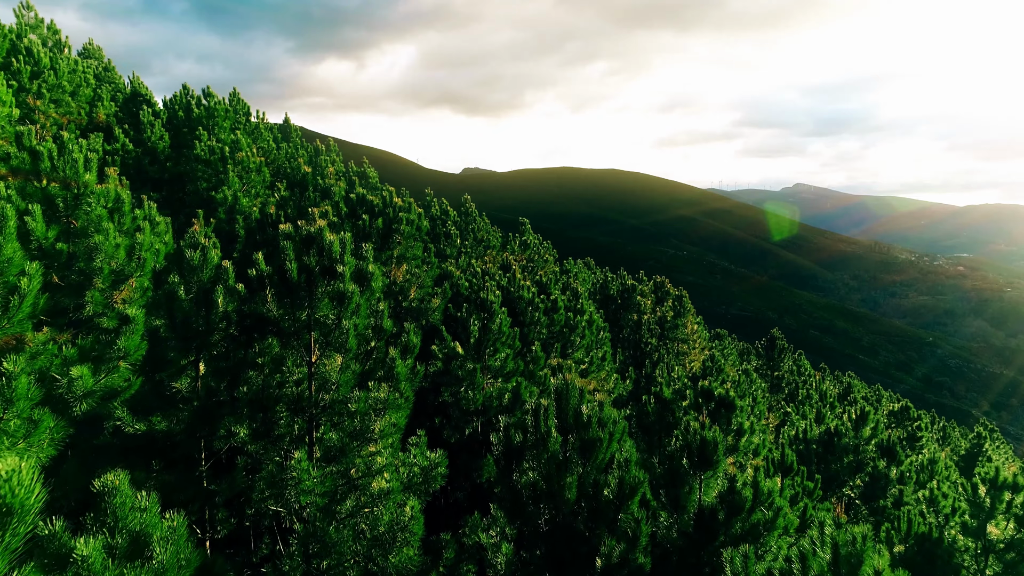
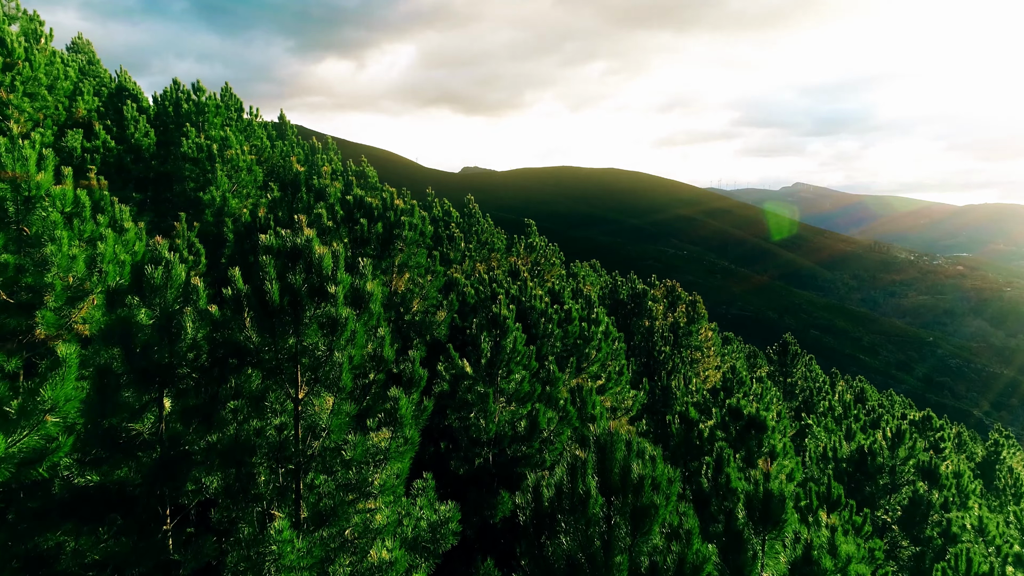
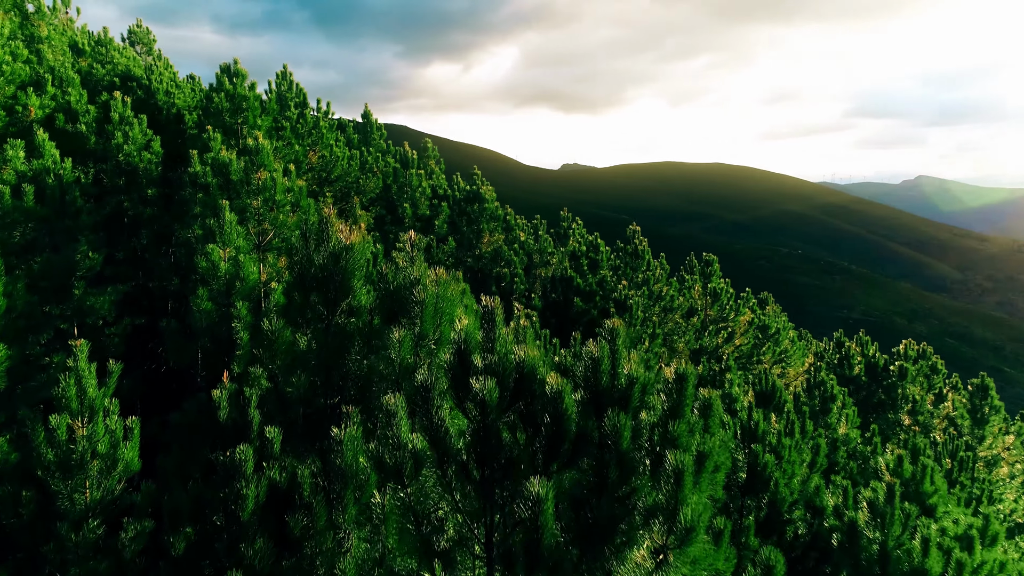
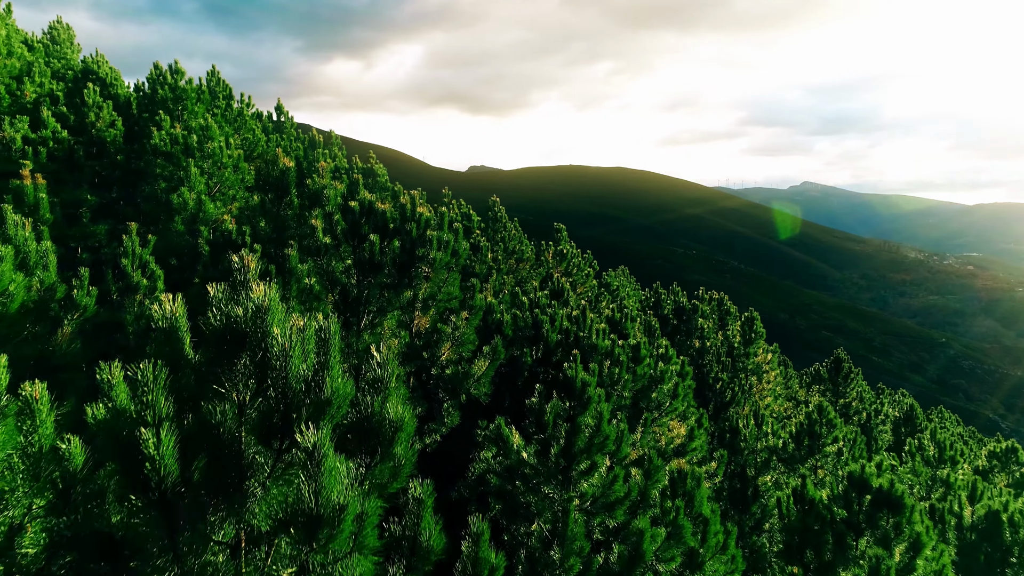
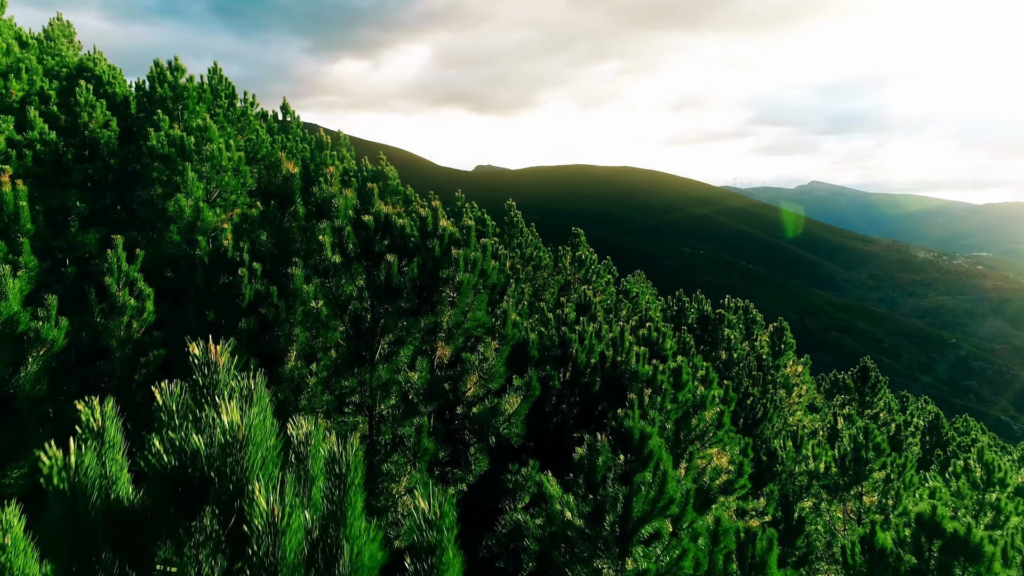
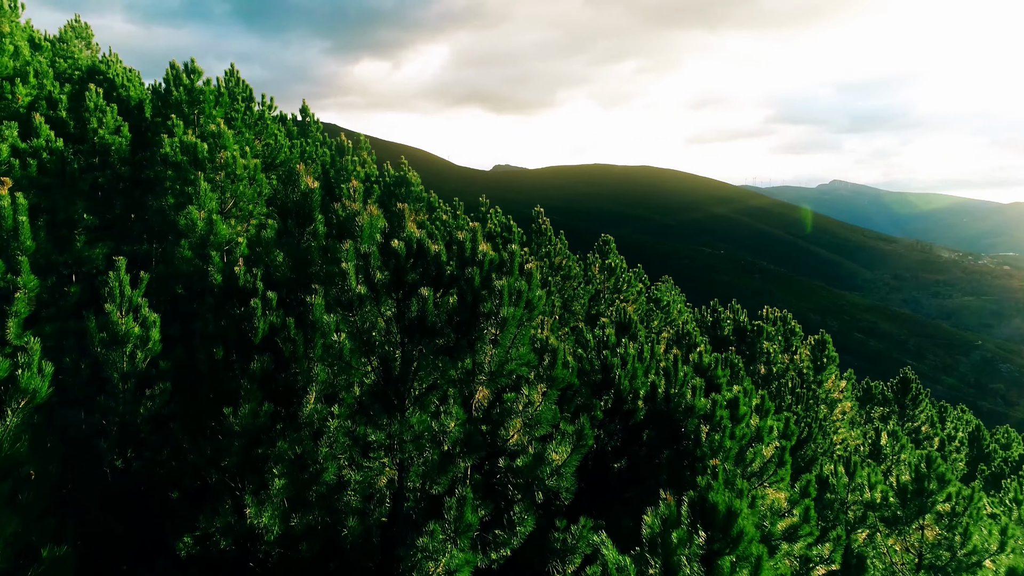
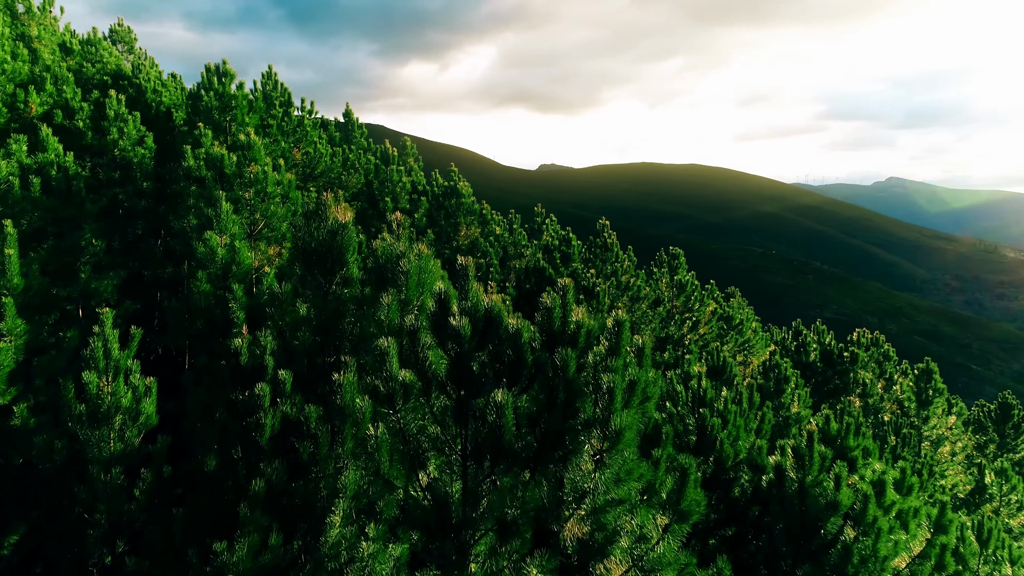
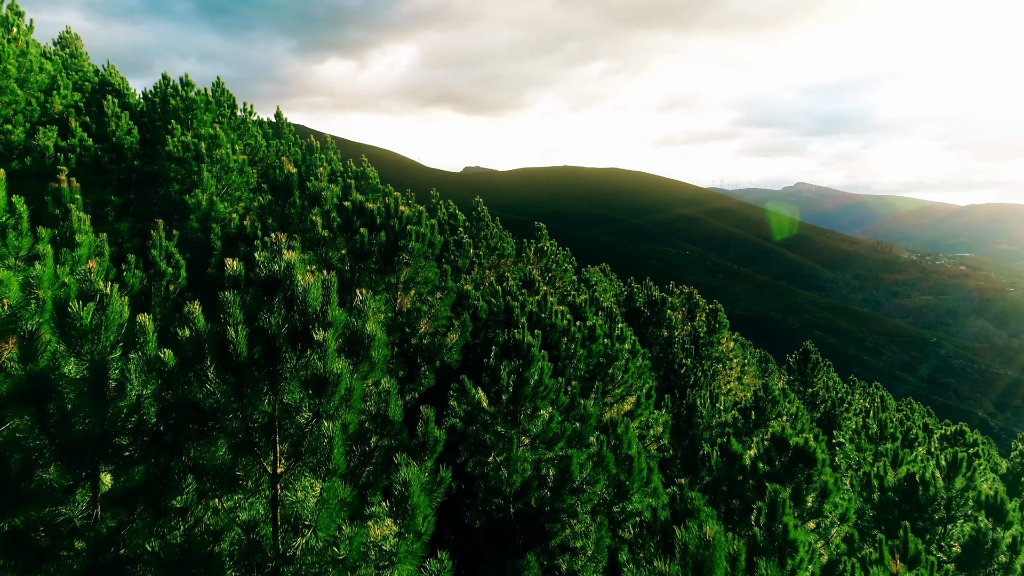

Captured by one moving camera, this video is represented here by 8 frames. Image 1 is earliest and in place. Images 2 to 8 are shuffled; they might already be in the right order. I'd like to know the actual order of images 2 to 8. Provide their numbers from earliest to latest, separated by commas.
2, 8, 4, 5, 6, 7, 3
